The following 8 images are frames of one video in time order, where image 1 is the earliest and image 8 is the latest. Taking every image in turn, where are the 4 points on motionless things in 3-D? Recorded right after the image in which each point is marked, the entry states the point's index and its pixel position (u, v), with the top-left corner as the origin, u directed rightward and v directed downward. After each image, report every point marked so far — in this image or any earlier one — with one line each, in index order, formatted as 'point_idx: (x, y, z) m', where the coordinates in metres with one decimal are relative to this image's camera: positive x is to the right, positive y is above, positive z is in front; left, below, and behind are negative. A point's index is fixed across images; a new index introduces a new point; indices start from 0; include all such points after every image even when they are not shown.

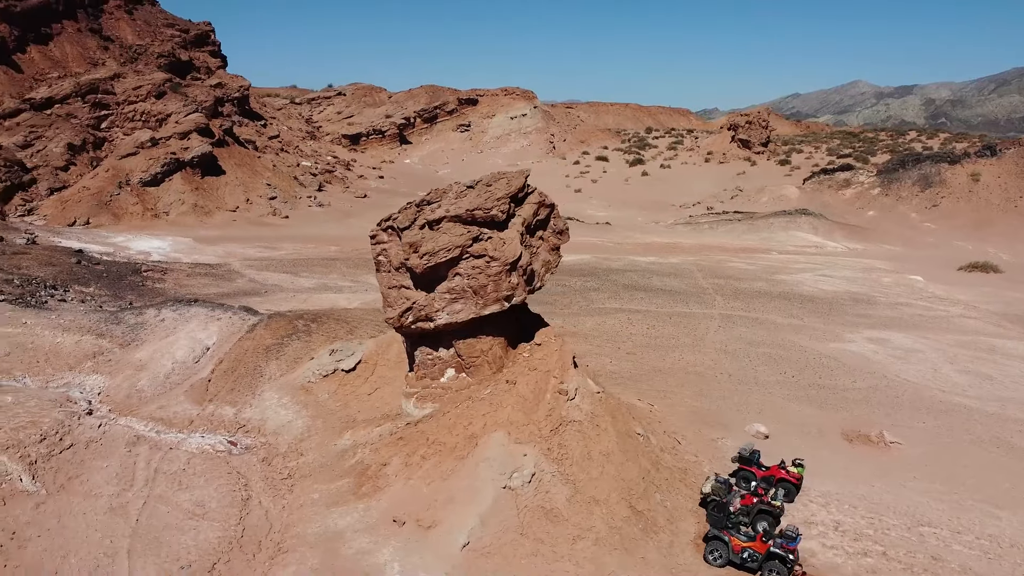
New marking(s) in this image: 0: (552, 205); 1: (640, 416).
0: (+0.4, +0.9, +8.7) m
1: (+1.6, -1.5, +9.9) m
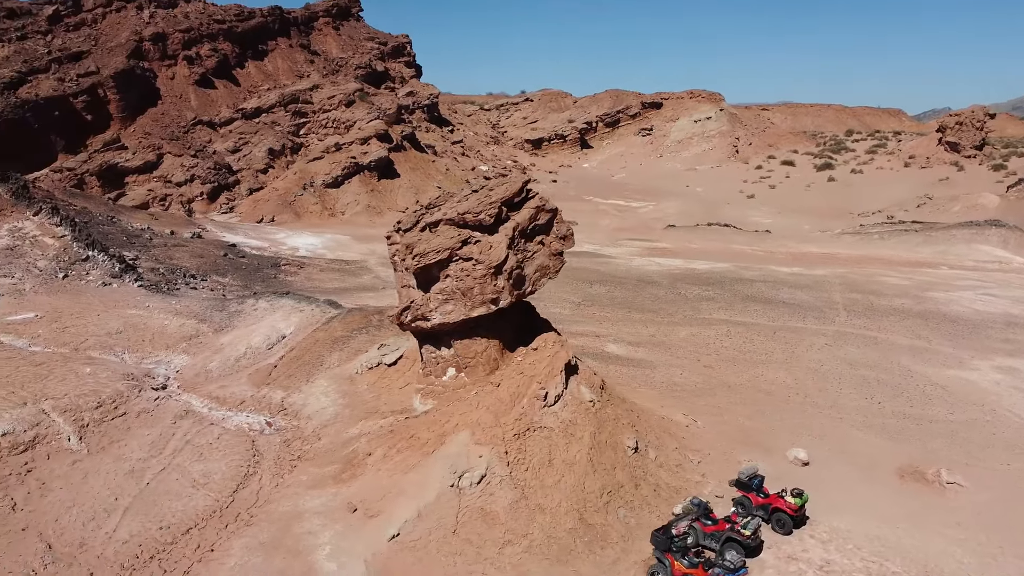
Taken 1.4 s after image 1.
0: (+0.5, +0.8, +8.7) m
1: (+1.7, -1.7, +9.5) m
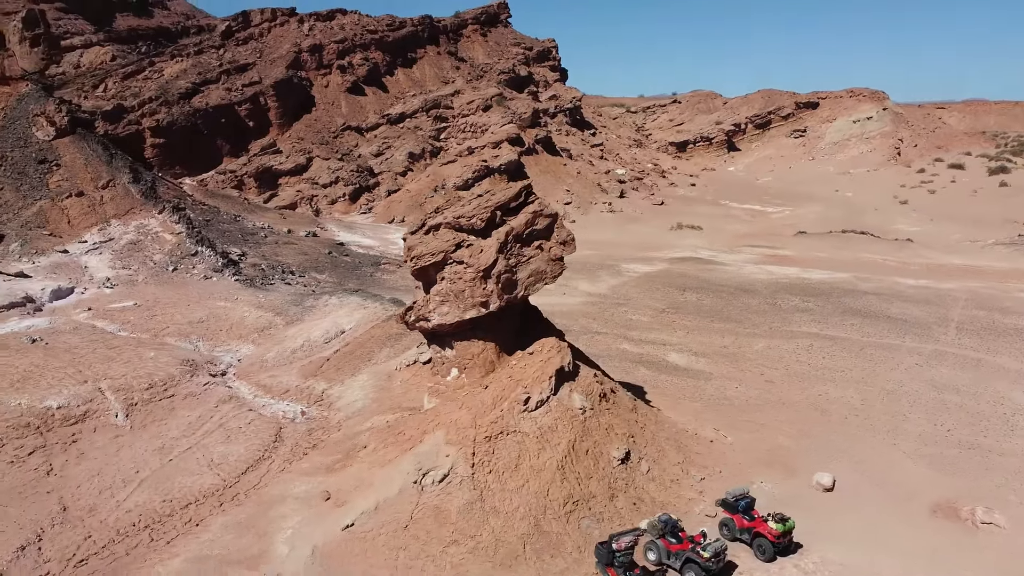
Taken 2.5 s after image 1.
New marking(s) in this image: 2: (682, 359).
0: (+0.5, +0.8, +8.7) m
1: (+1.8, -1.8, +9.2) m
2: (+3.0, -1.3, +14.2) m
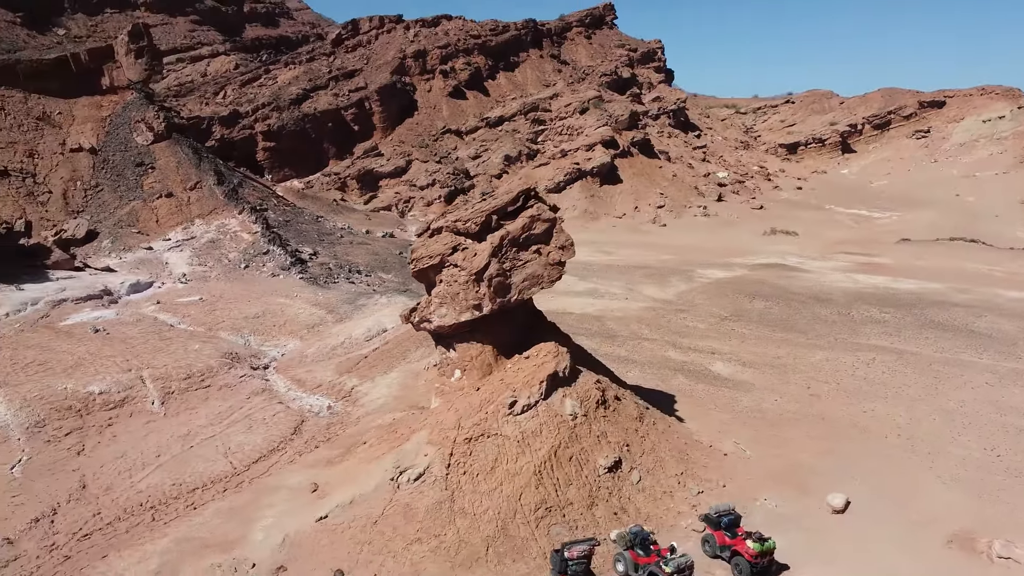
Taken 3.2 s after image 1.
0: (+0.4, +0.7, +8.6) m
1: (+1.8, -1.8, +9.0) m
2: (+3.7, -1.4, +13.7) m
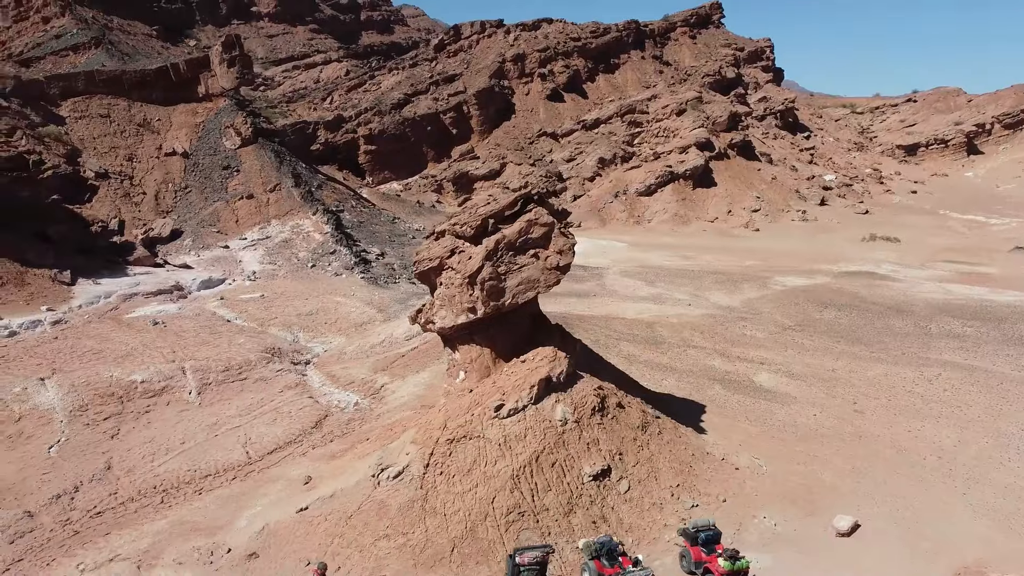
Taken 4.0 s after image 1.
0: (+0.4, +0.7, +8.6) m
1: (+1.8, -1.9, +8.8) m
2: (+4.3, -1.5, +13.2) m
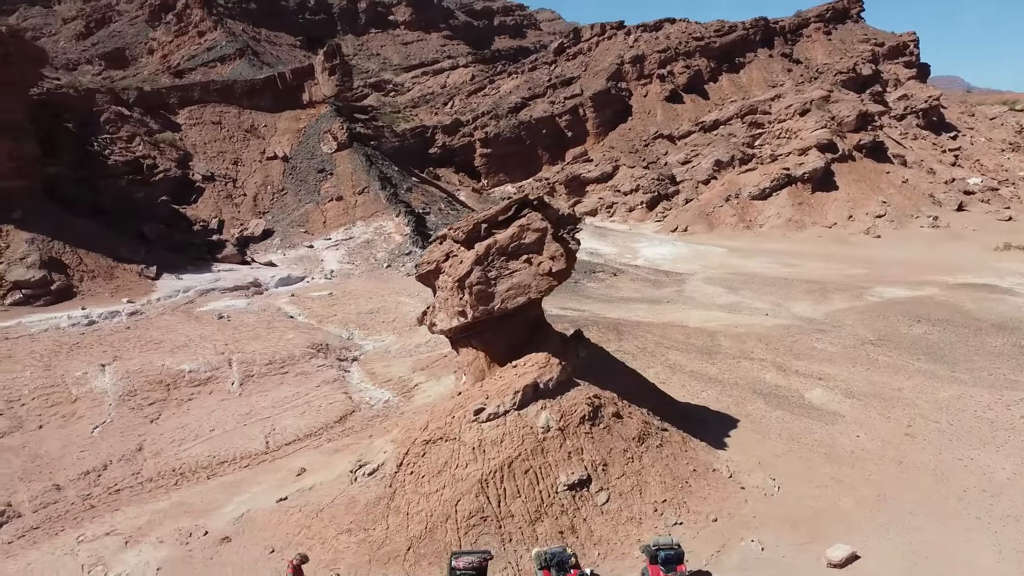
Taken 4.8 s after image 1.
0: (+0.3, +0.6, +8.6) m
1: (+1.6, -2.0, +8.5) m
2: (+4.8, -1.7, +12.5) m
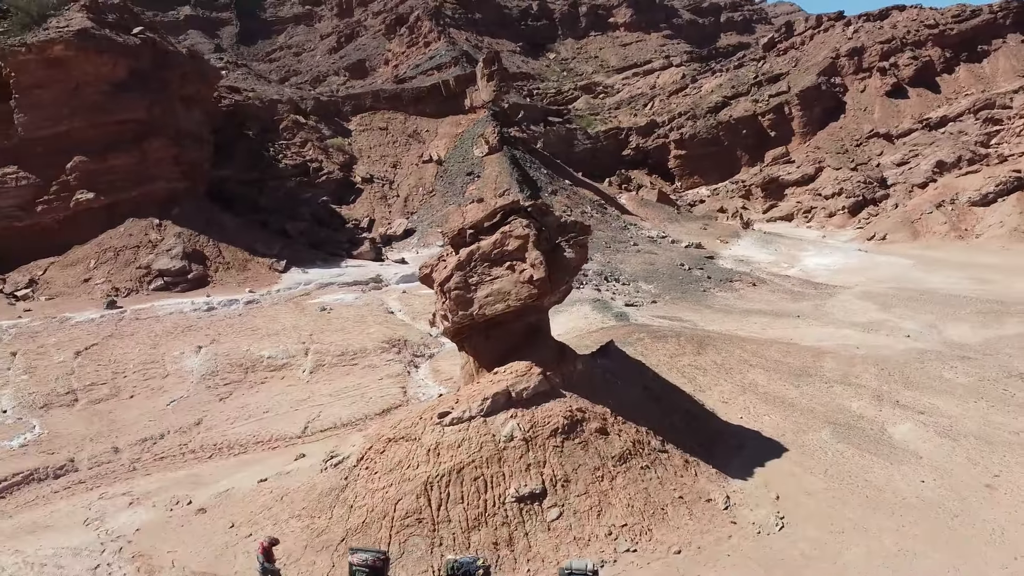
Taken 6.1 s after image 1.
0: (+0.1, +0.5, +8.5) m
1: (+1.3, -2.1, +8.1) m
2: (+5.5, -2.0, +11.0) m
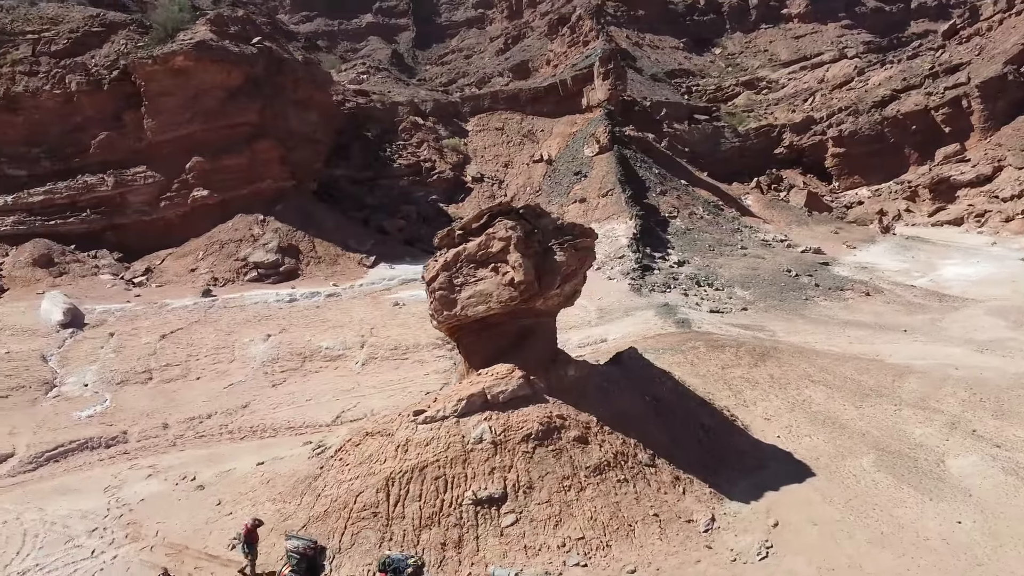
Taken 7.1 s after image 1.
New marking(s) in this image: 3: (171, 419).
0: (0.0, +0.5, +8.4) m
1: (+0.9, -2.2, +7.8) m
2: (+5.6, -2.2, +9.7) m
3: (-4.8, -1.9, +11.4) m
